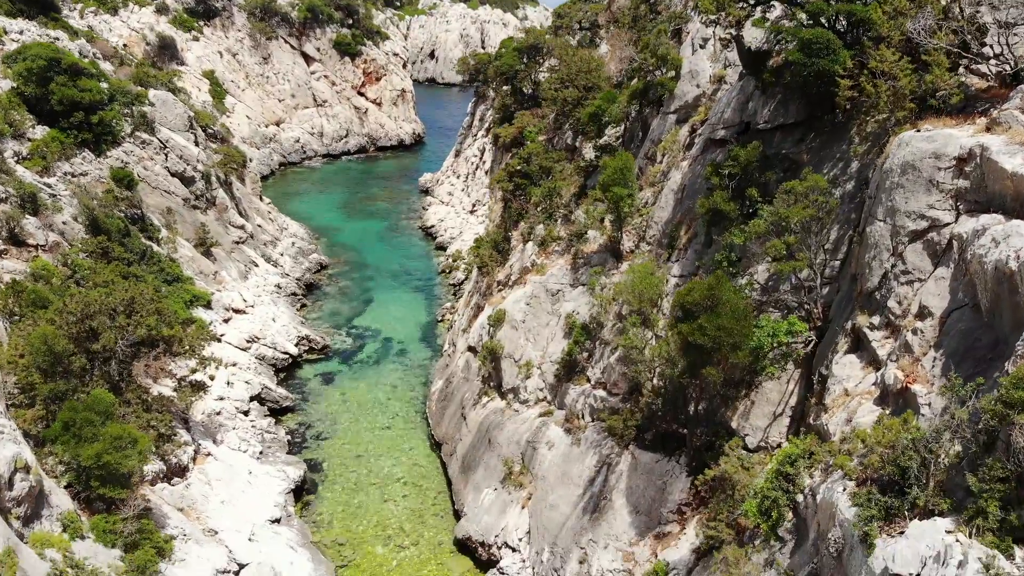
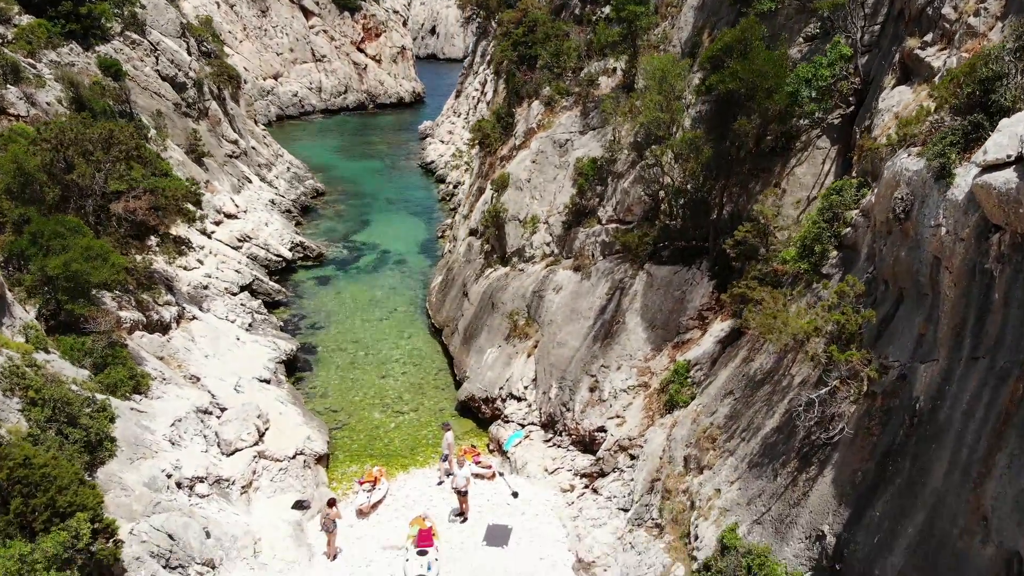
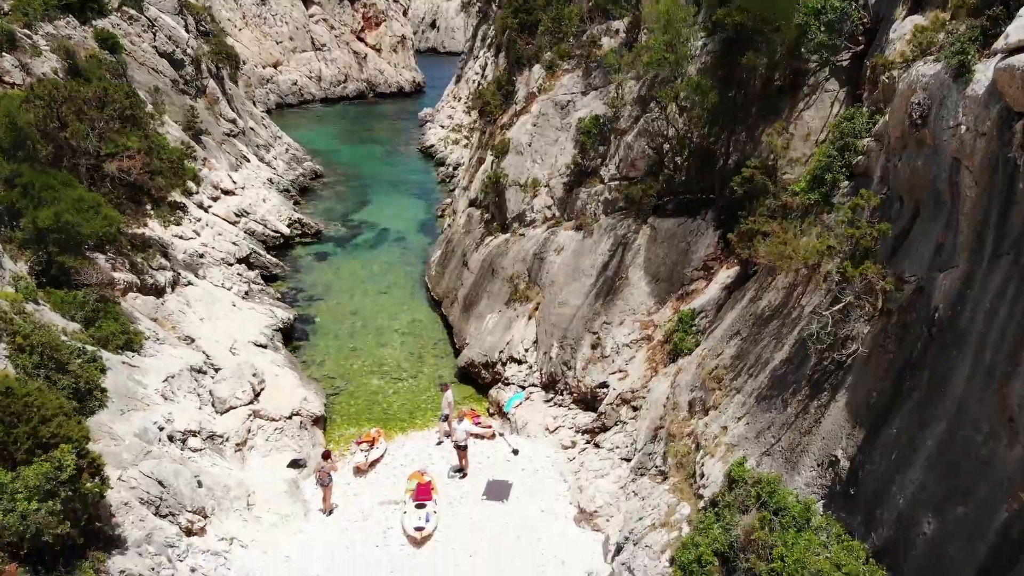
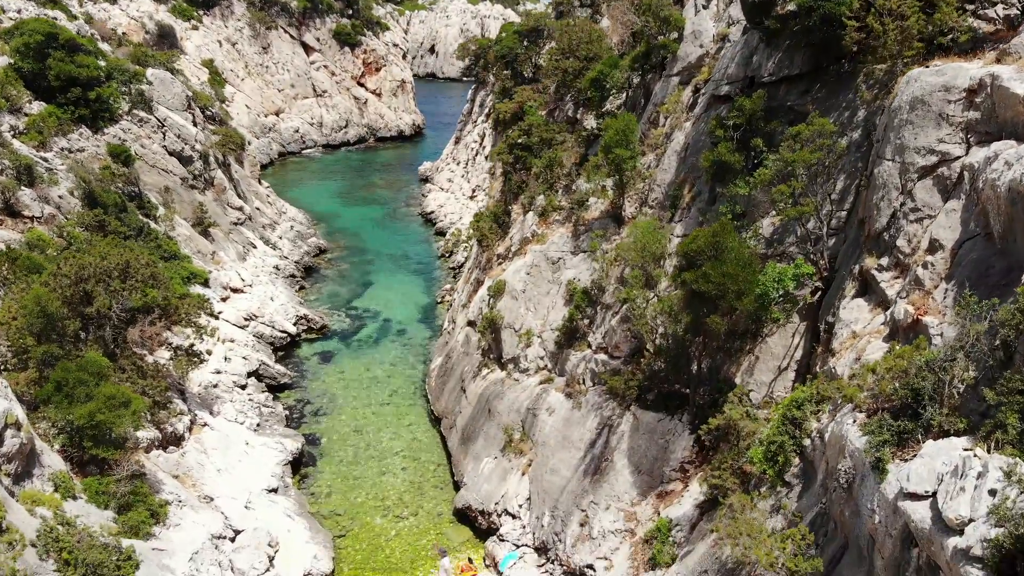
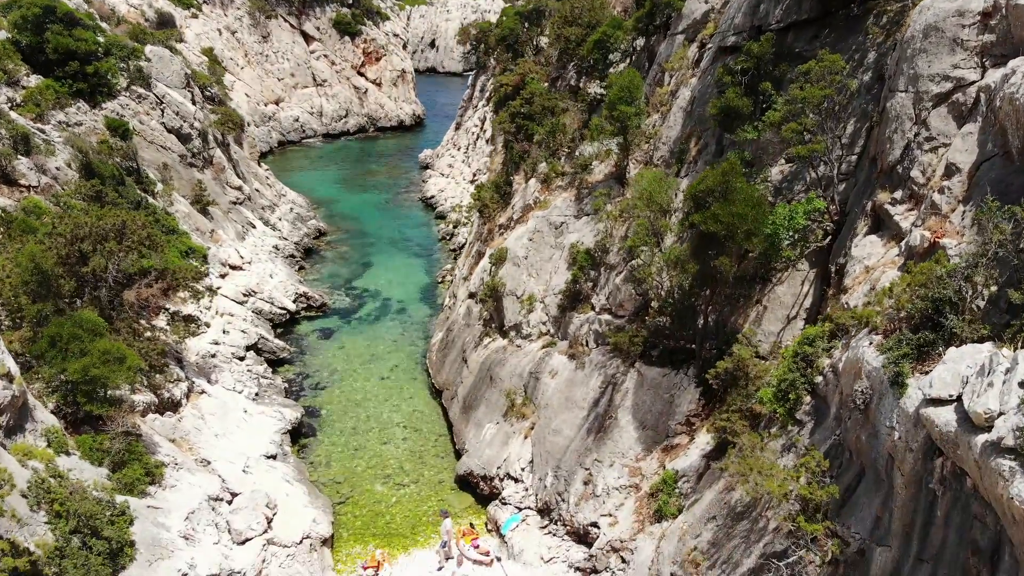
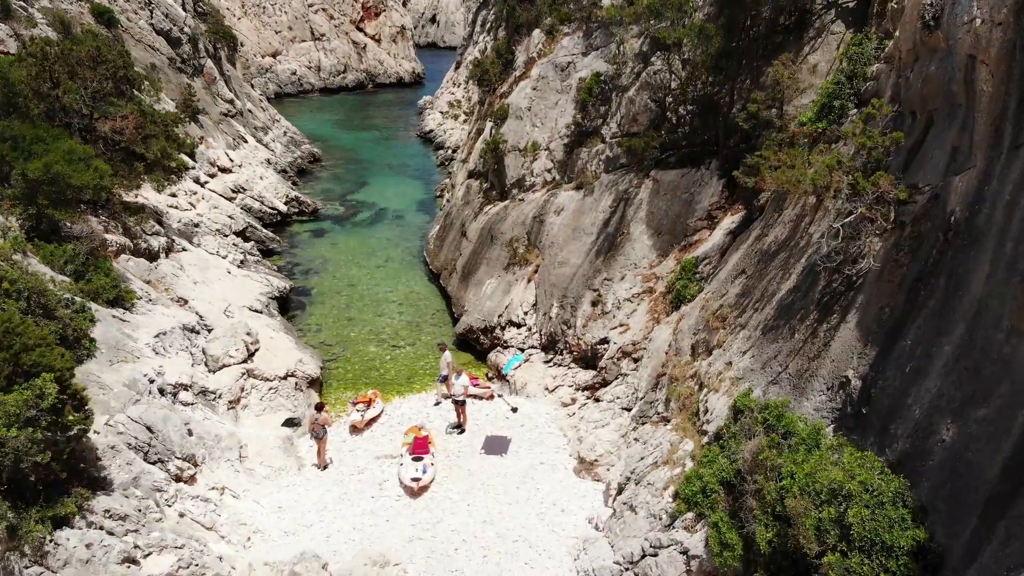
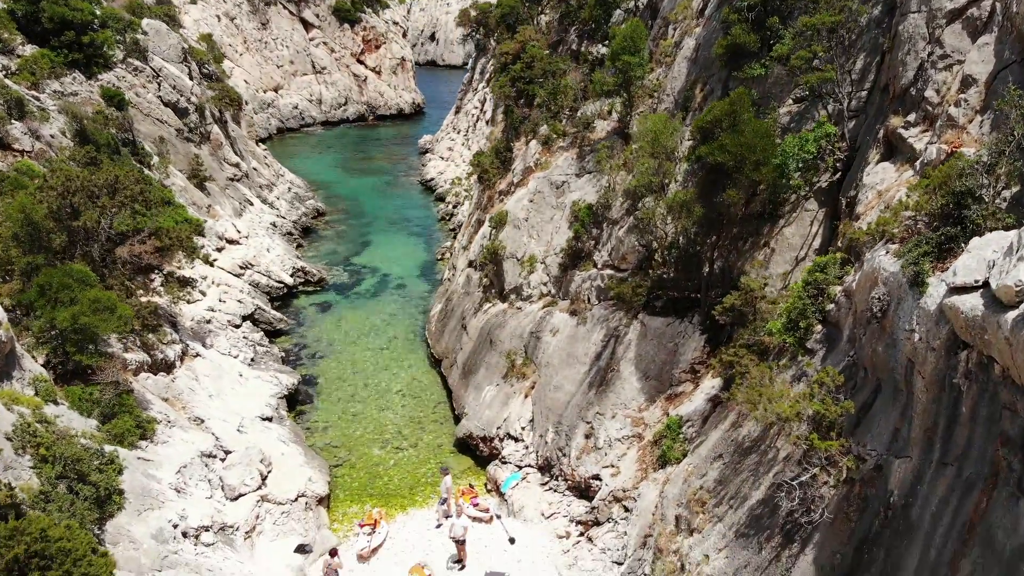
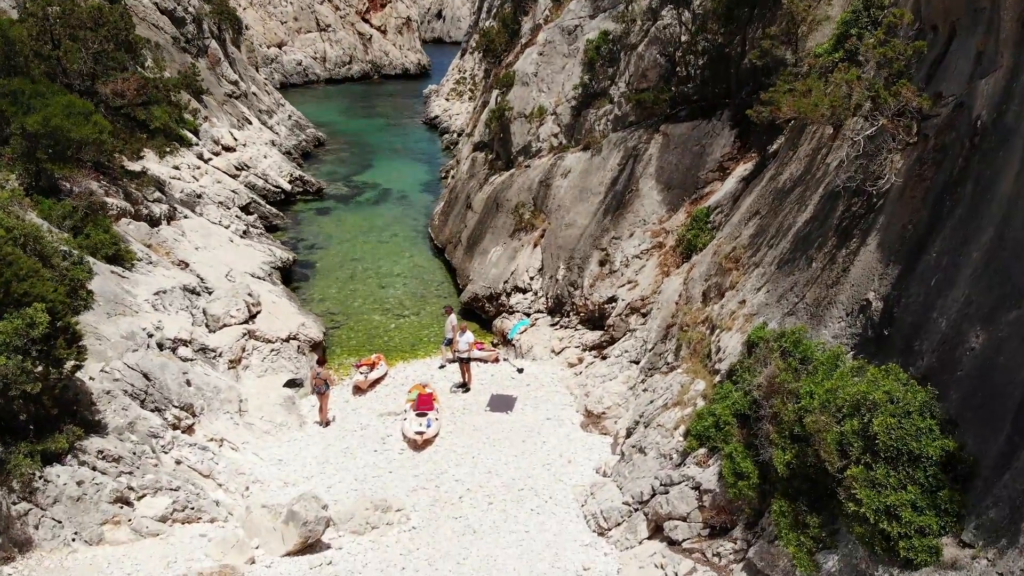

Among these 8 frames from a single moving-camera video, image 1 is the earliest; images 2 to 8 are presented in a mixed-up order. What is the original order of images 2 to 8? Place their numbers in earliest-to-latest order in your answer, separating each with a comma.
4, 5, 7, 2, 3, 6, 8
